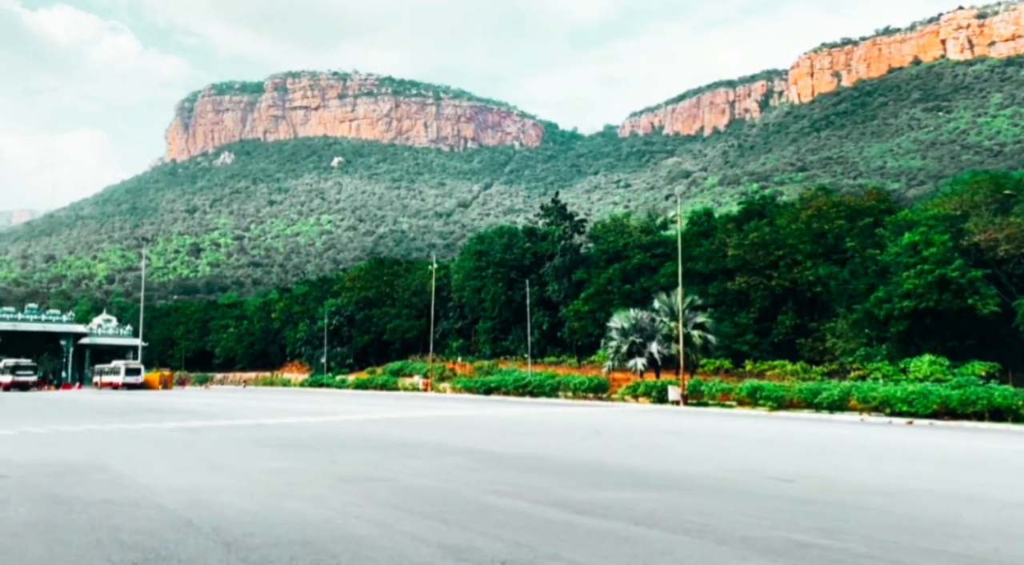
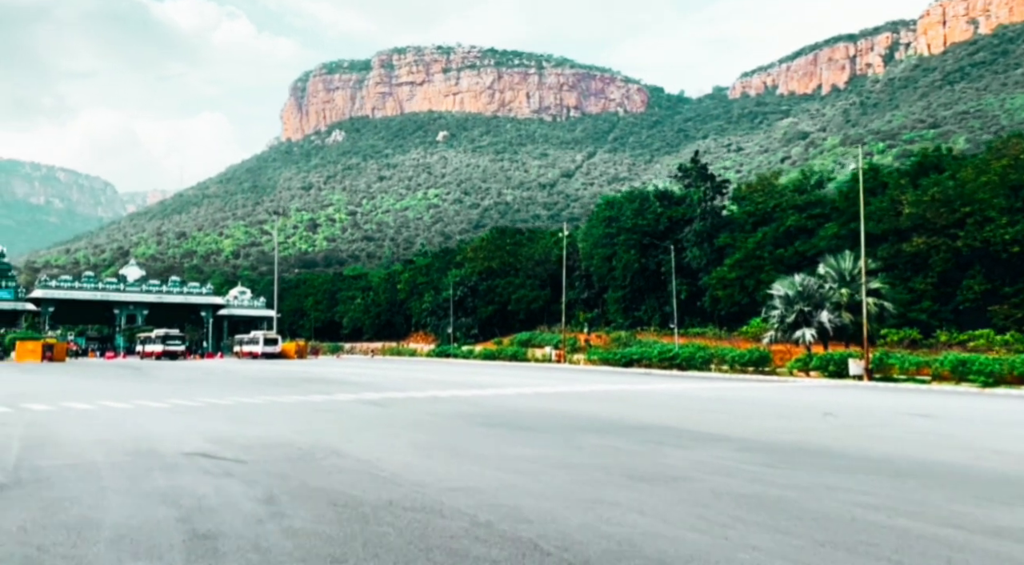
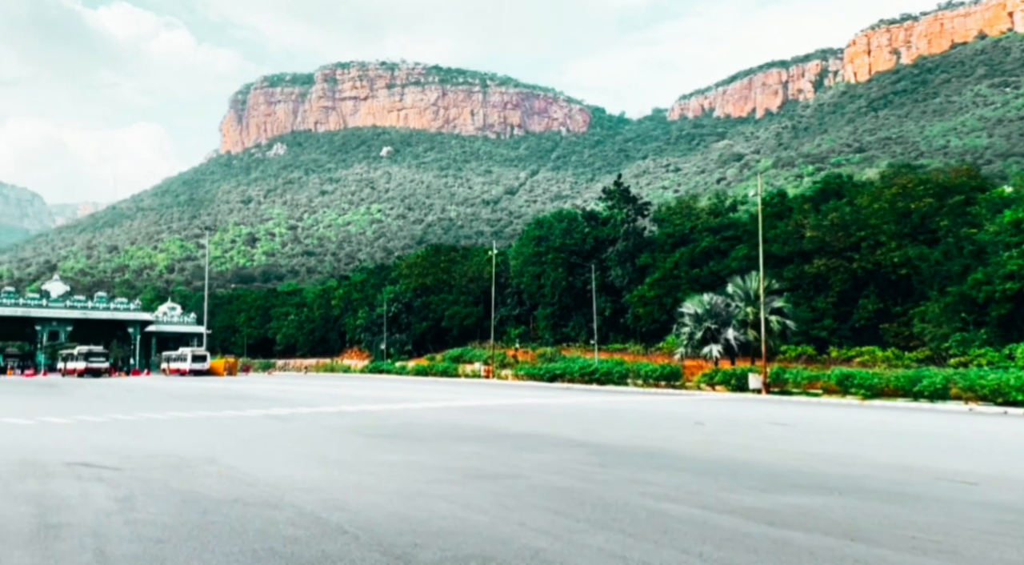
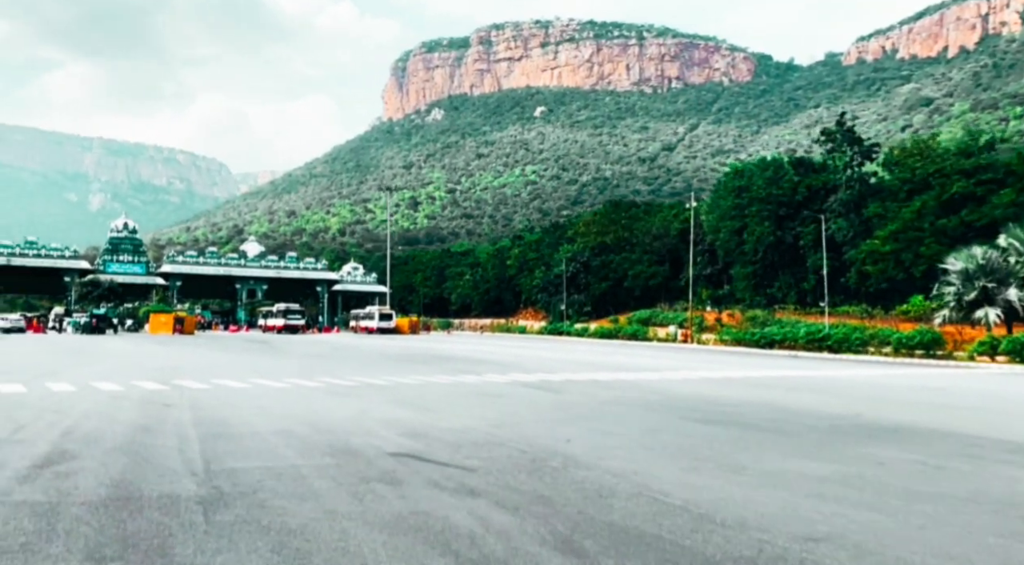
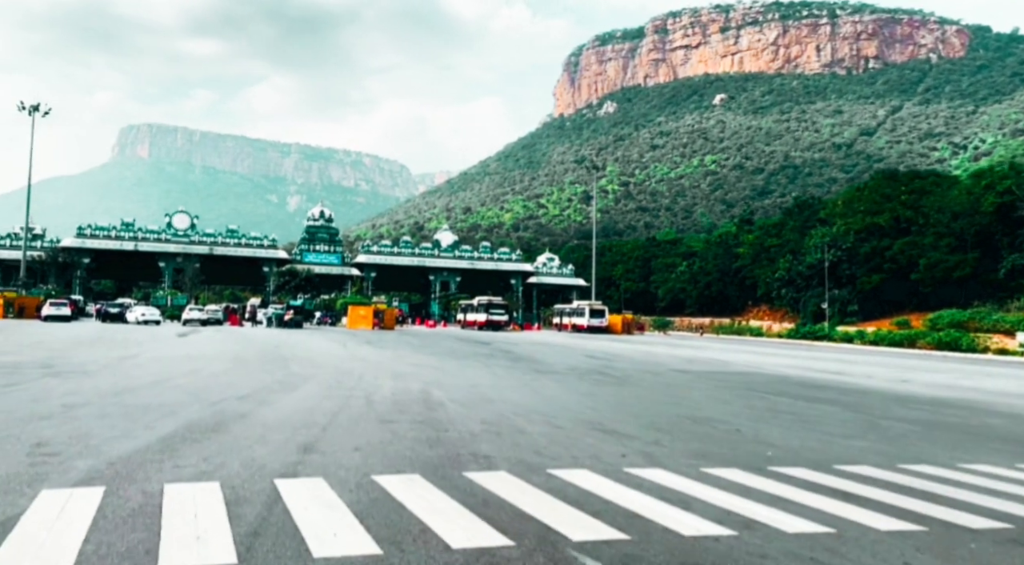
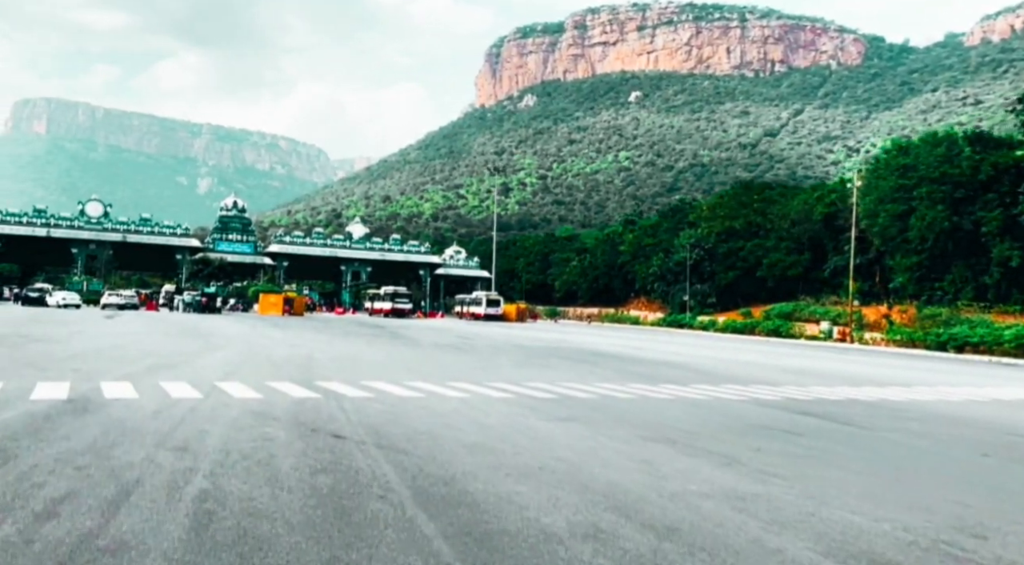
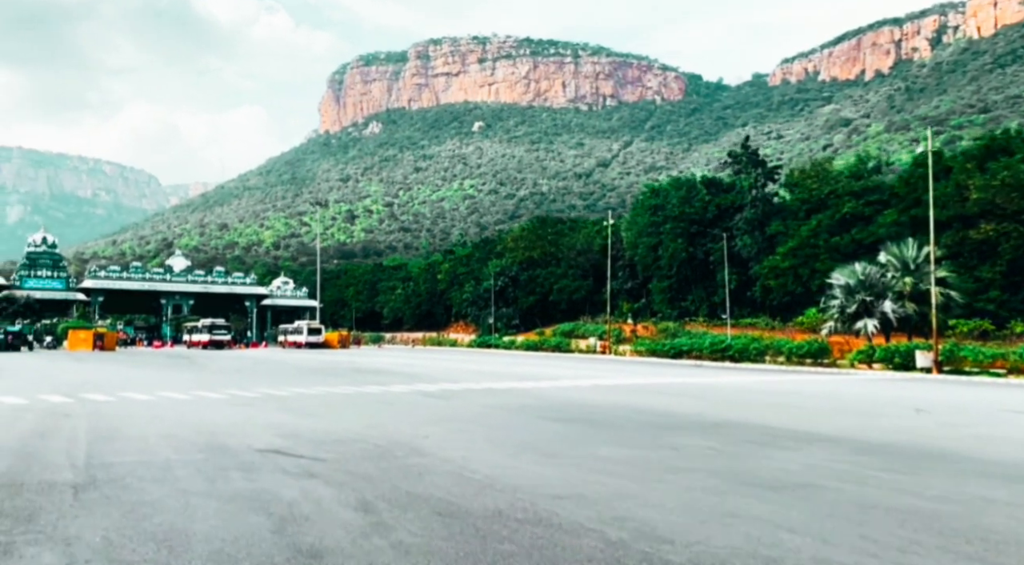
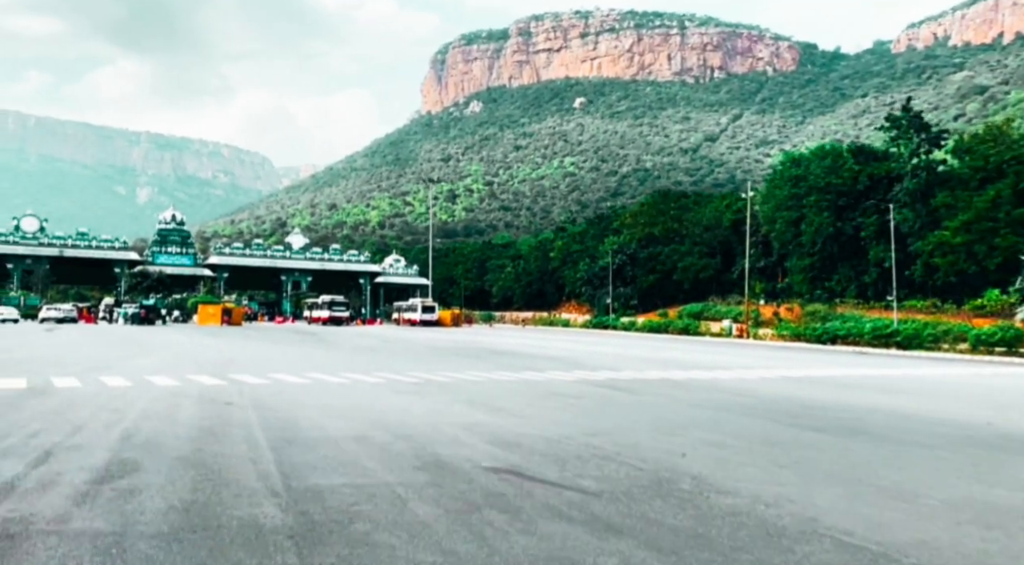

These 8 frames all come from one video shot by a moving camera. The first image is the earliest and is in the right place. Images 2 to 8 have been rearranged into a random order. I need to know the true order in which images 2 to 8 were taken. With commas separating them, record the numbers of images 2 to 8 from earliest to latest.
3, 2, 7, 4, 8, 6, 5
